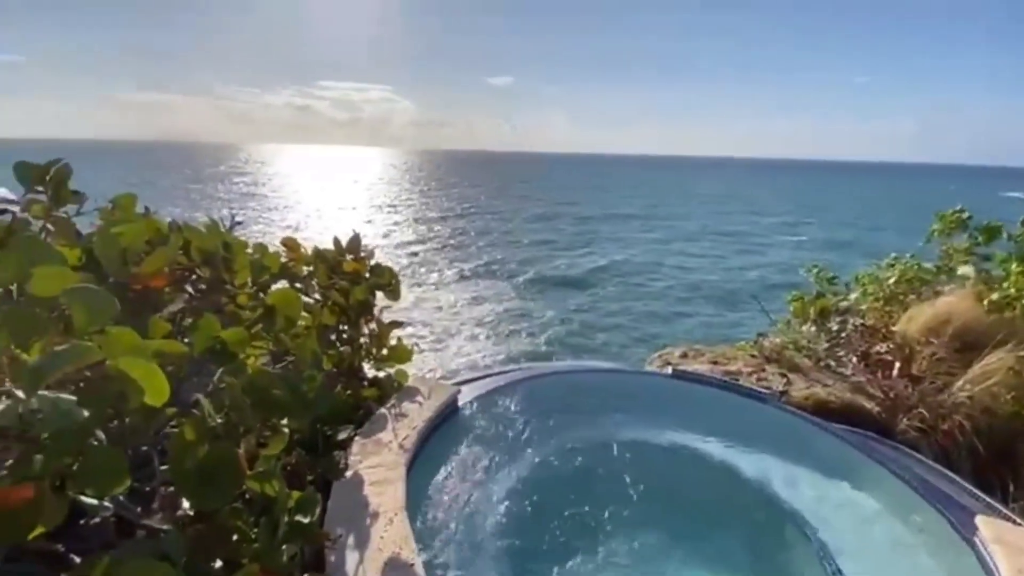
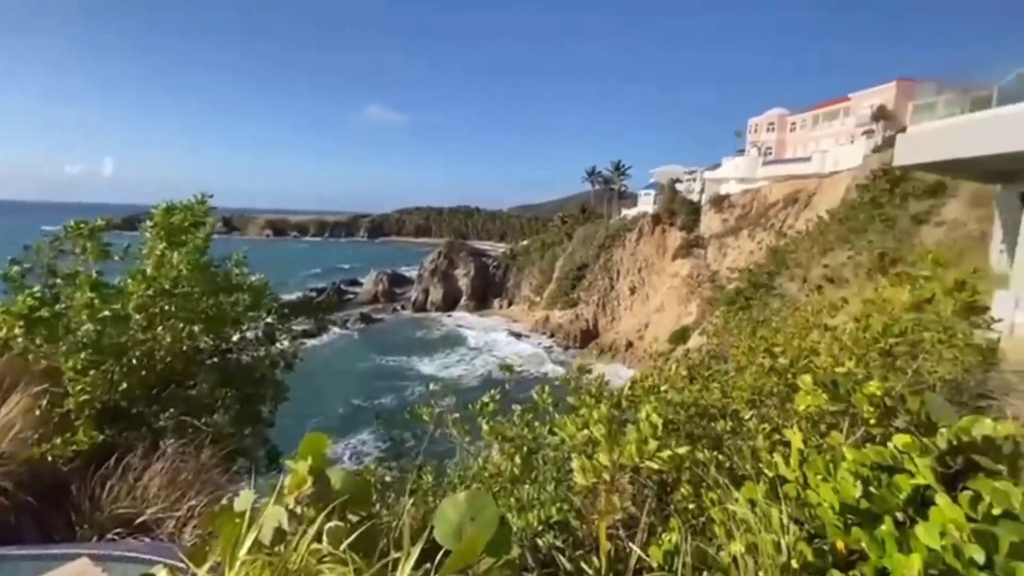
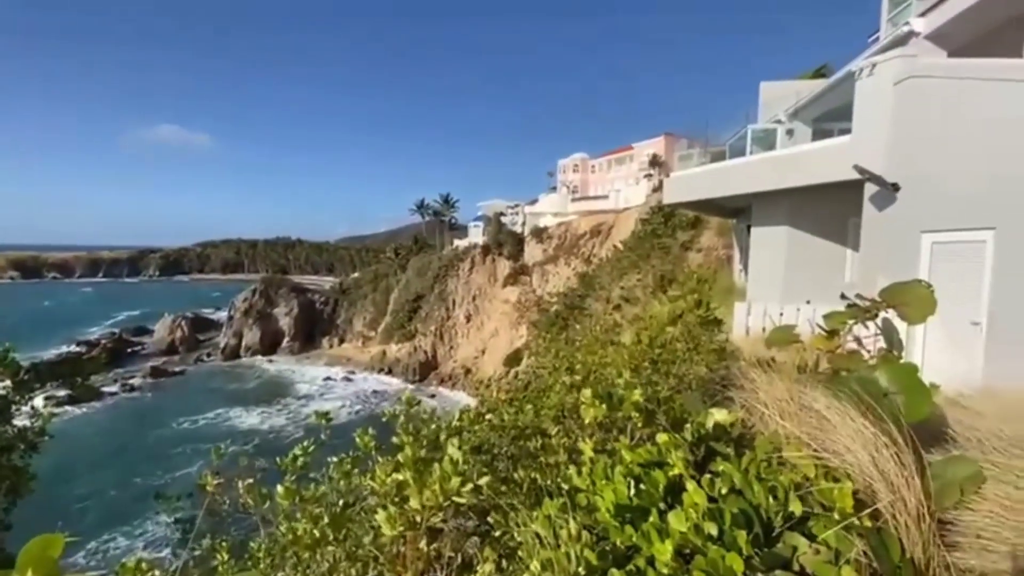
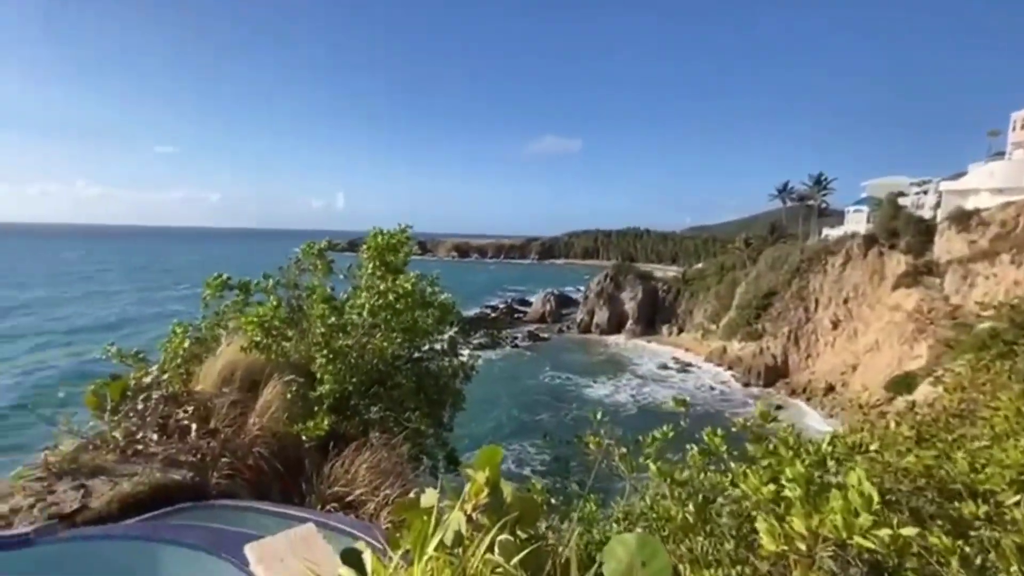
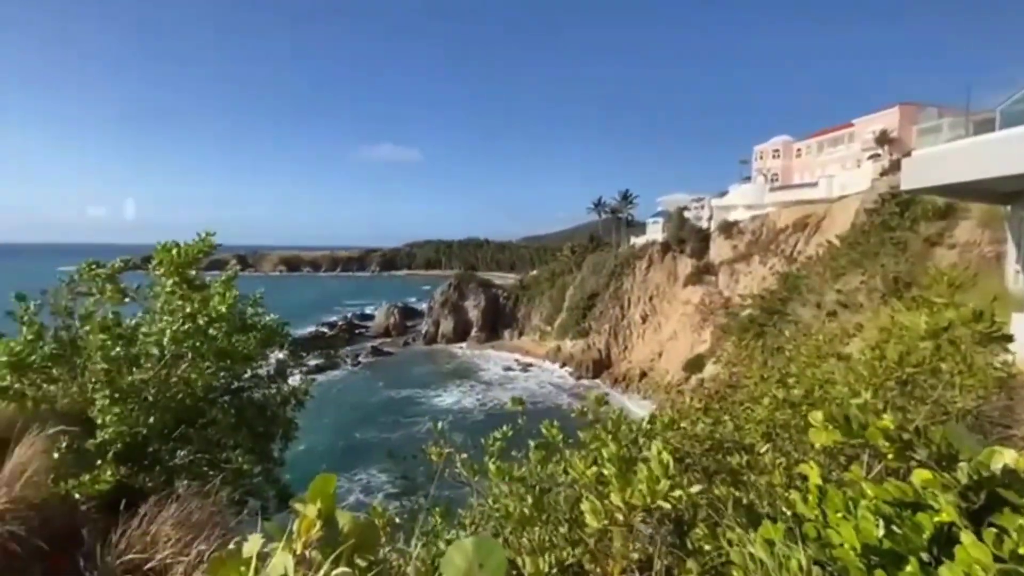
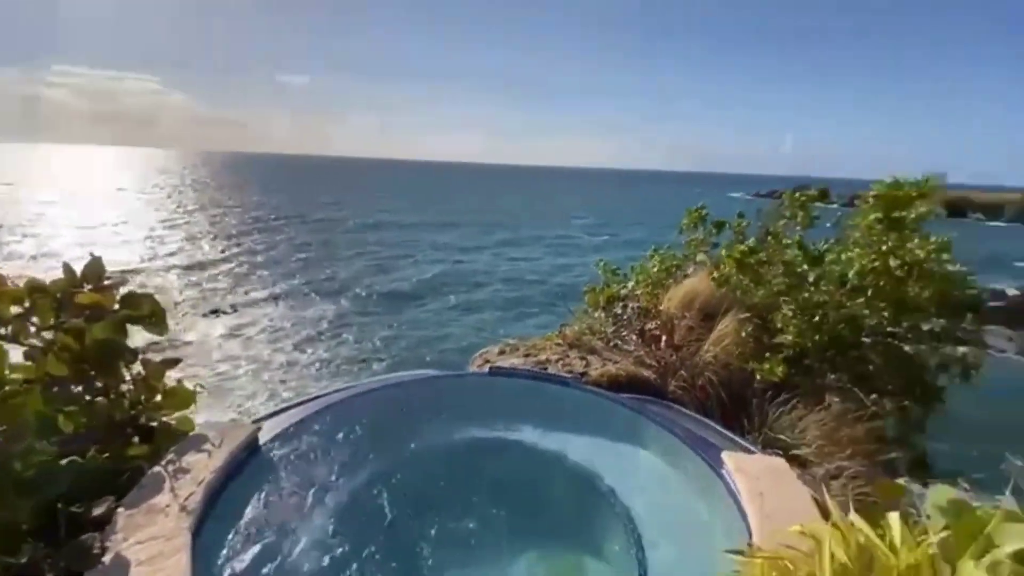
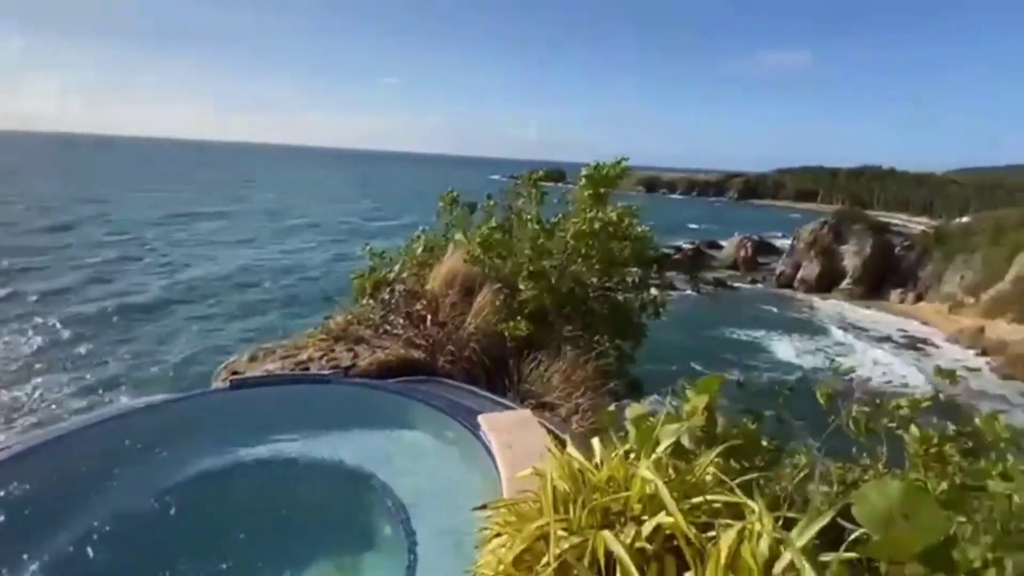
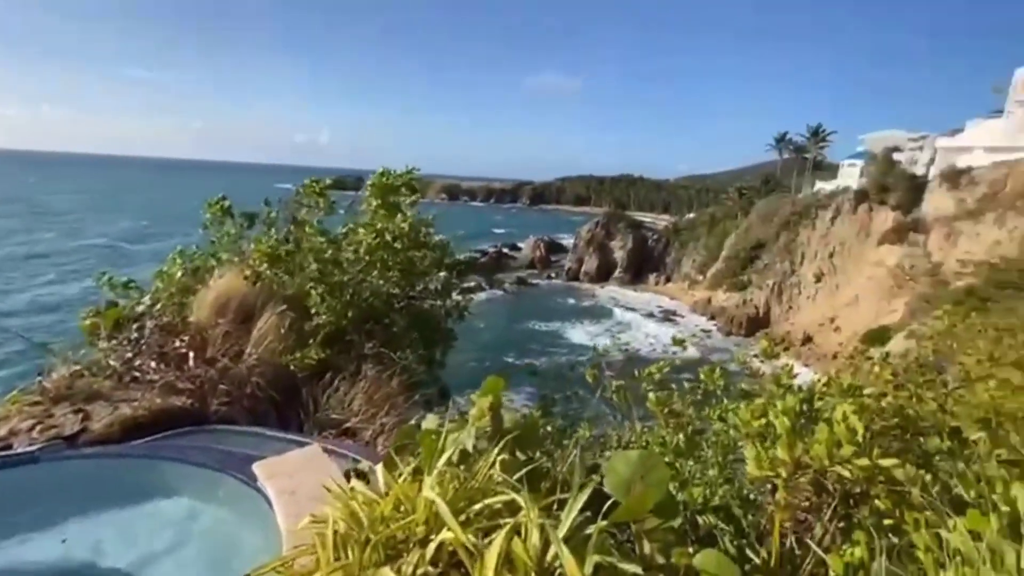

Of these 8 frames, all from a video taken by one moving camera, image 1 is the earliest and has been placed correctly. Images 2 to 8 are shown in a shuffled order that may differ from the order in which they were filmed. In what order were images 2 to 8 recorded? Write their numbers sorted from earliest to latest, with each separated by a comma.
6, 7, 8, 2, 3, 5, 4
